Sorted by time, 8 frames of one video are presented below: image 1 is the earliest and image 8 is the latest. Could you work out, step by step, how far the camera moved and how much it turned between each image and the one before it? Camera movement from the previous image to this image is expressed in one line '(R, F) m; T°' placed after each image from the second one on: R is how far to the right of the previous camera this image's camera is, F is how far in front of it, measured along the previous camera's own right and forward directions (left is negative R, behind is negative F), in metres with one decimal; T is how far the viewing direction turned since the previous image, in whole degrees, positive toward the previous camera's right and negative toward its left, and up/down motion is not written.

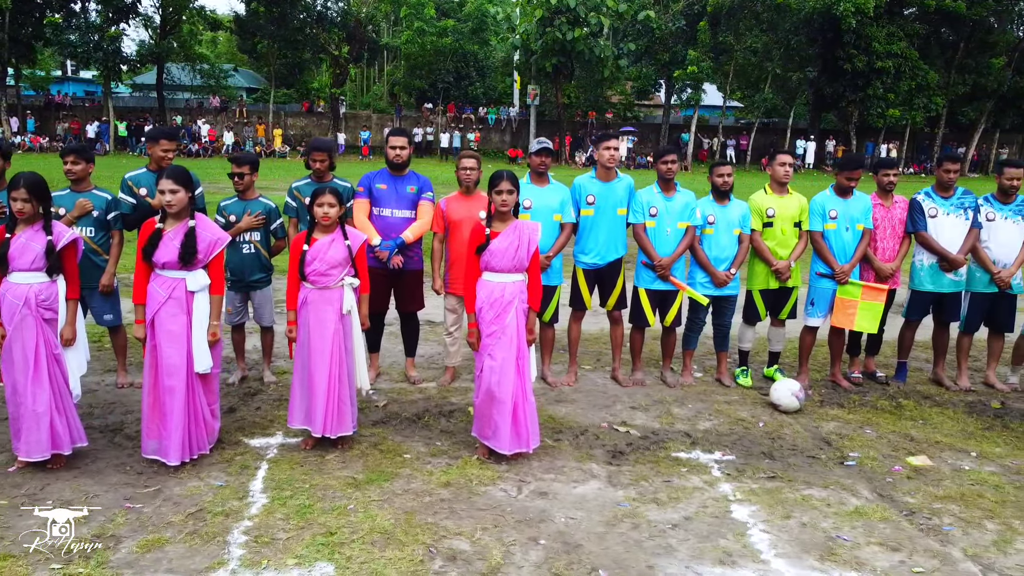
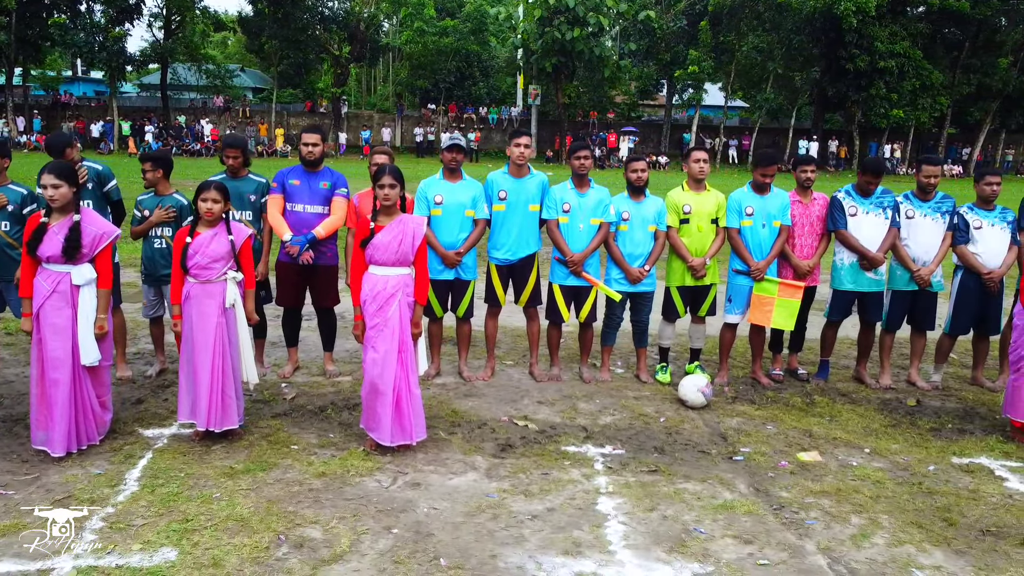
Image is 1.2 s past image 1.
(+0.7, 0.0) m; -1°
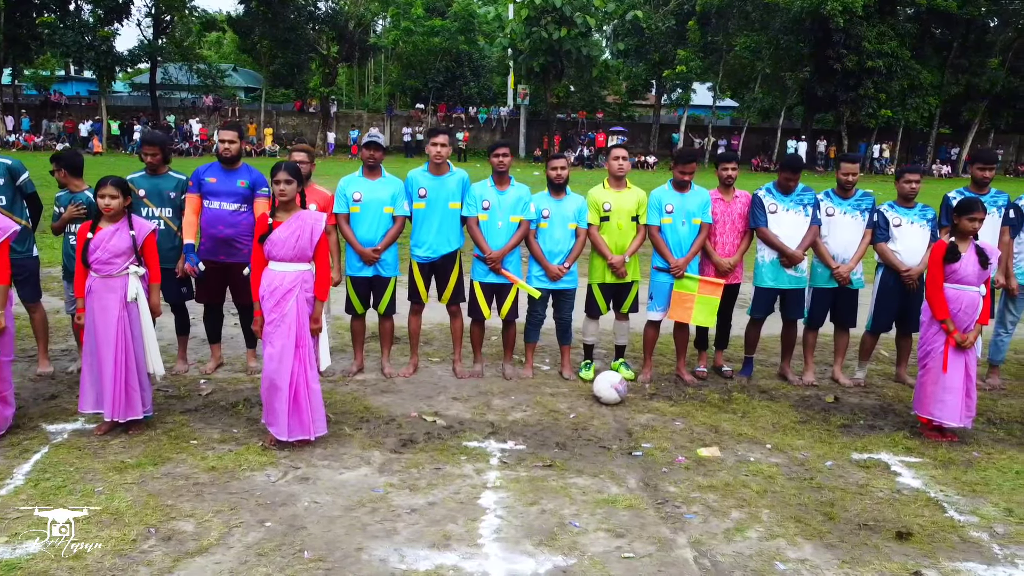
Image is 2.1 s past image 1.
(+0.6, 0.0) m; 0°
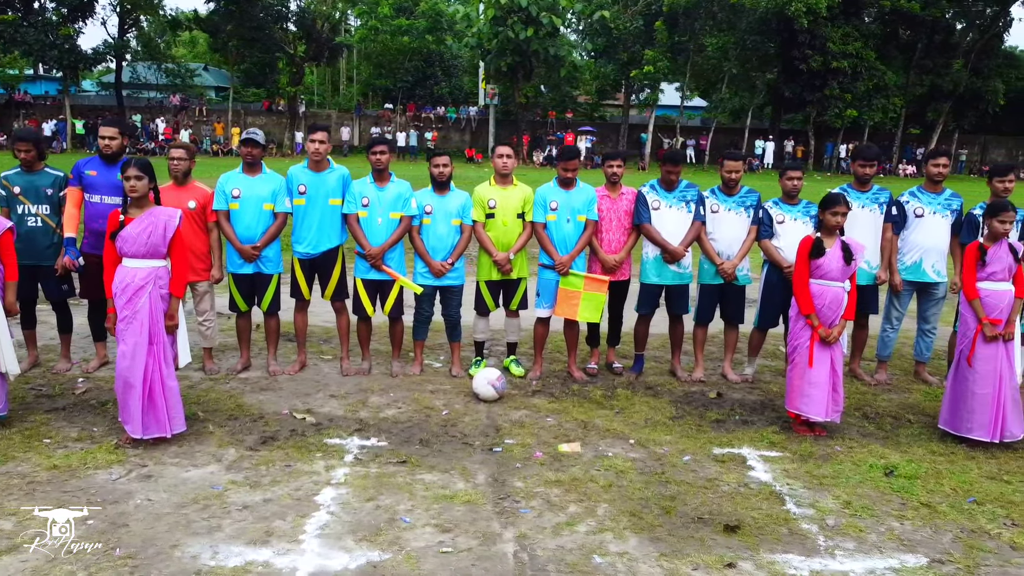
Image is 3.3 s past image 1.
(+0.7, 0.0) m; +1°
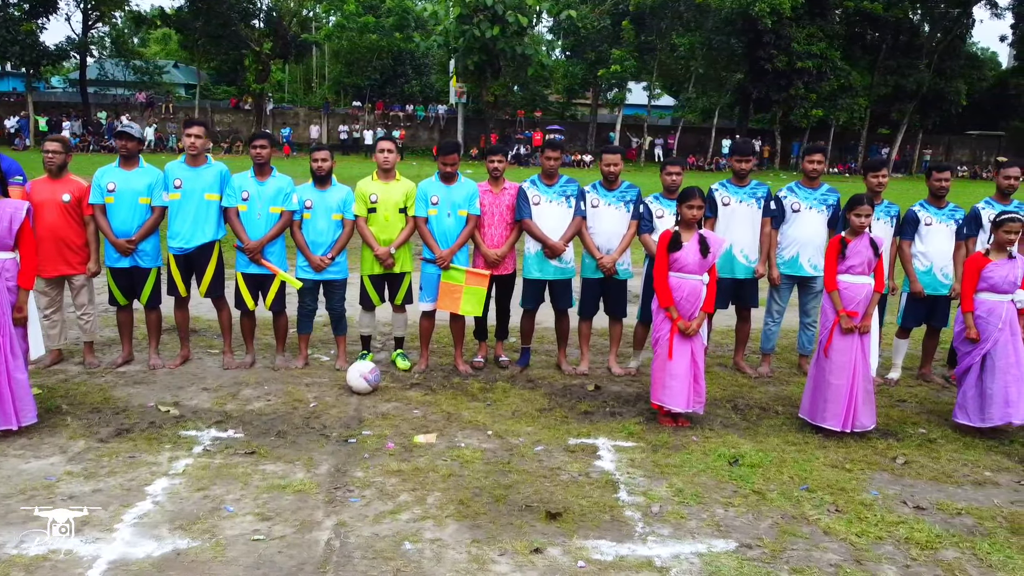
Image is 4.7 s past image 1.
(+0.8, -0.1) m; +1°
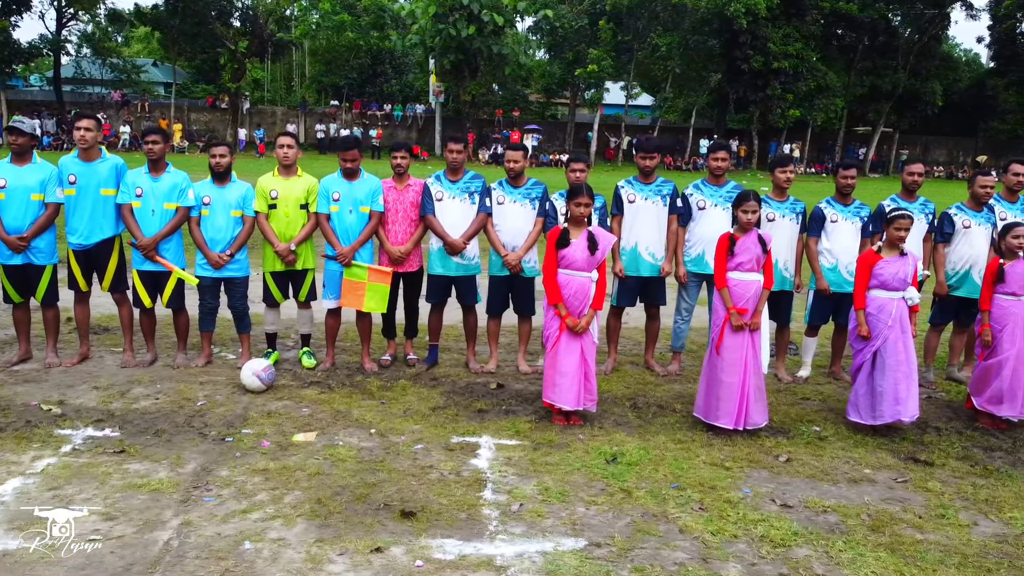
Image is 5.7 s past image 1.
(+0.7, 0.0) m; +1°
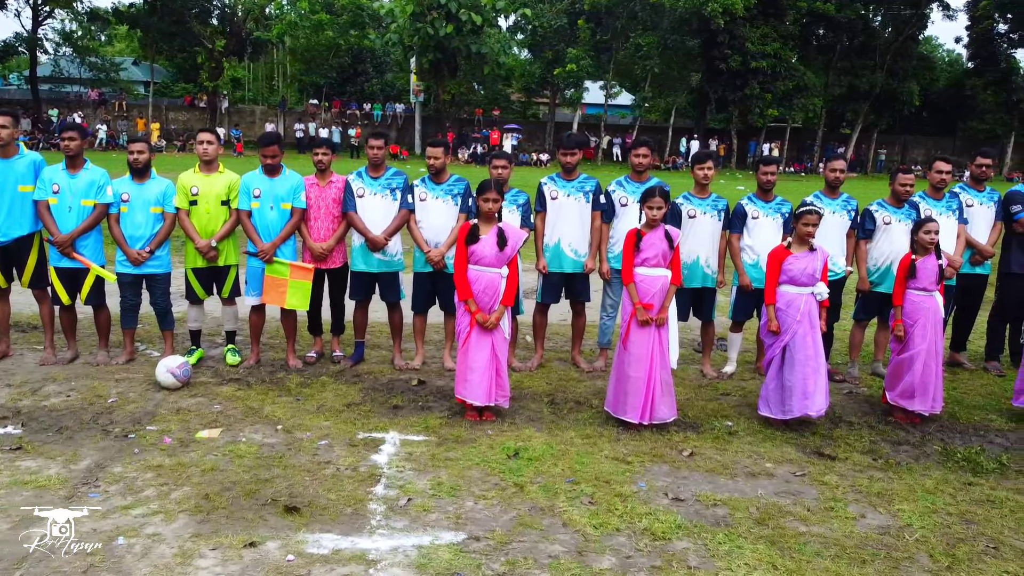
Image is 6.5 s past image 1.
(+0.5, 0.0) m; +1°
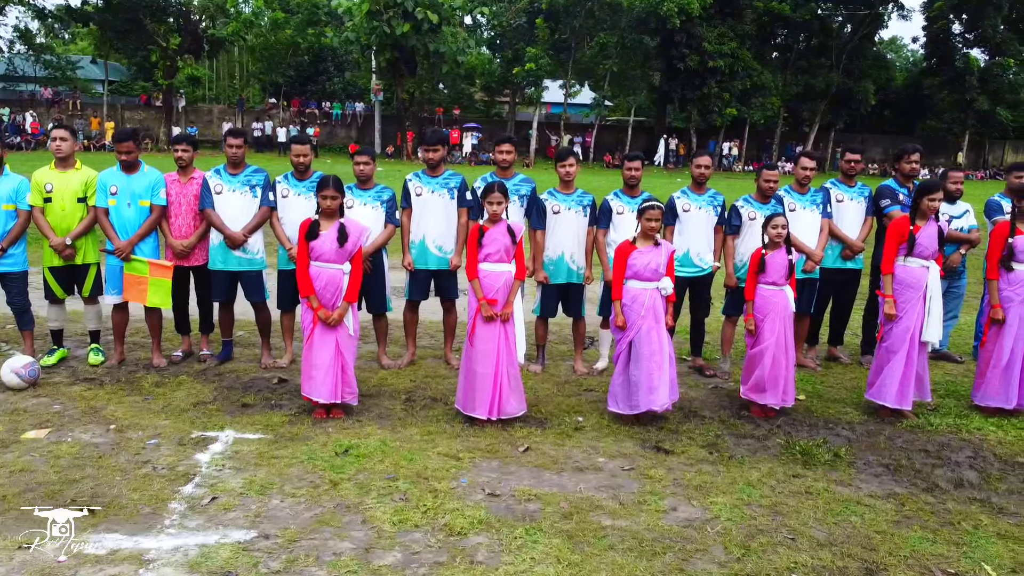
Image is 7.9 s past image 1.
(+0.9, 0.0) m; +2°
